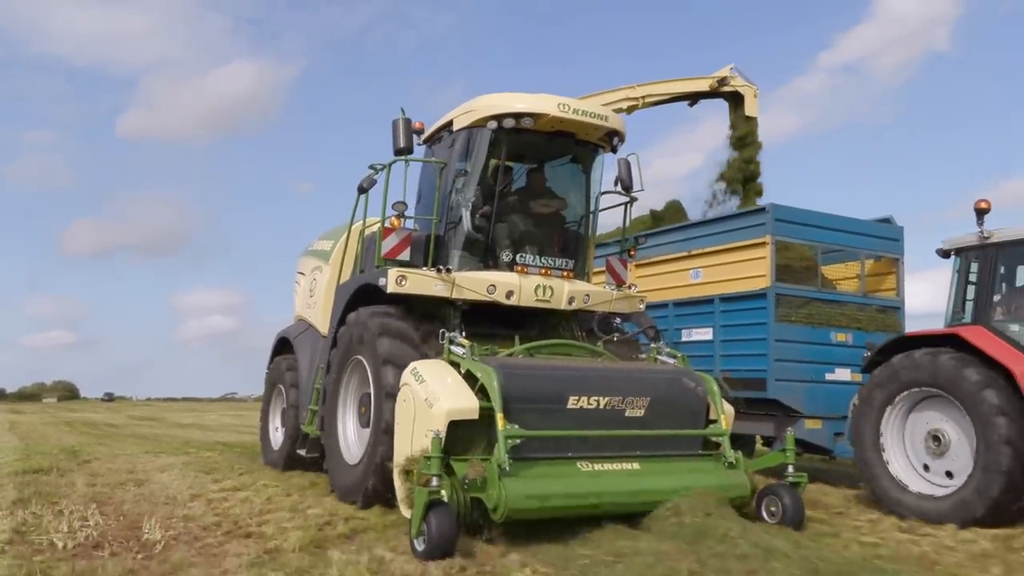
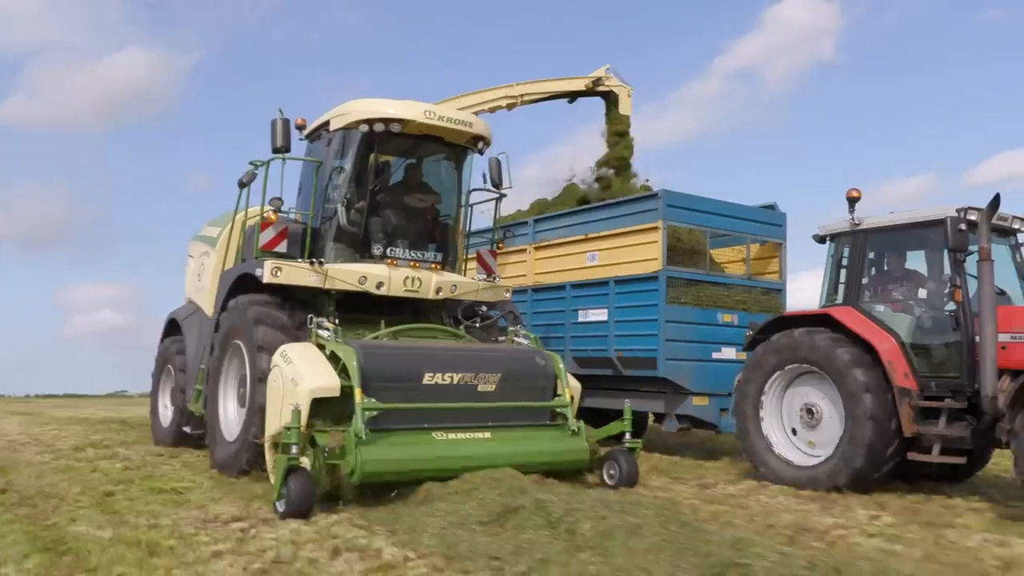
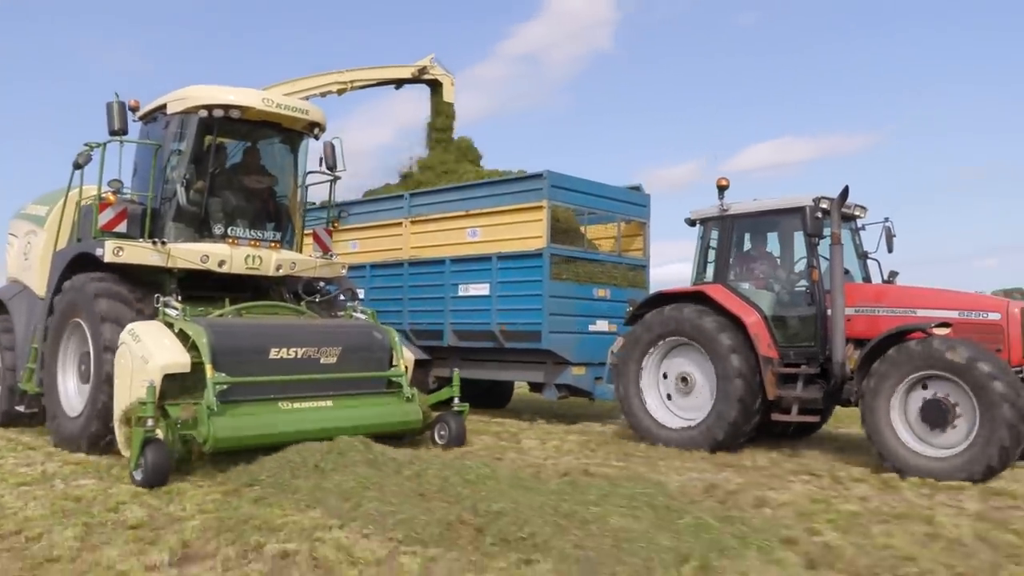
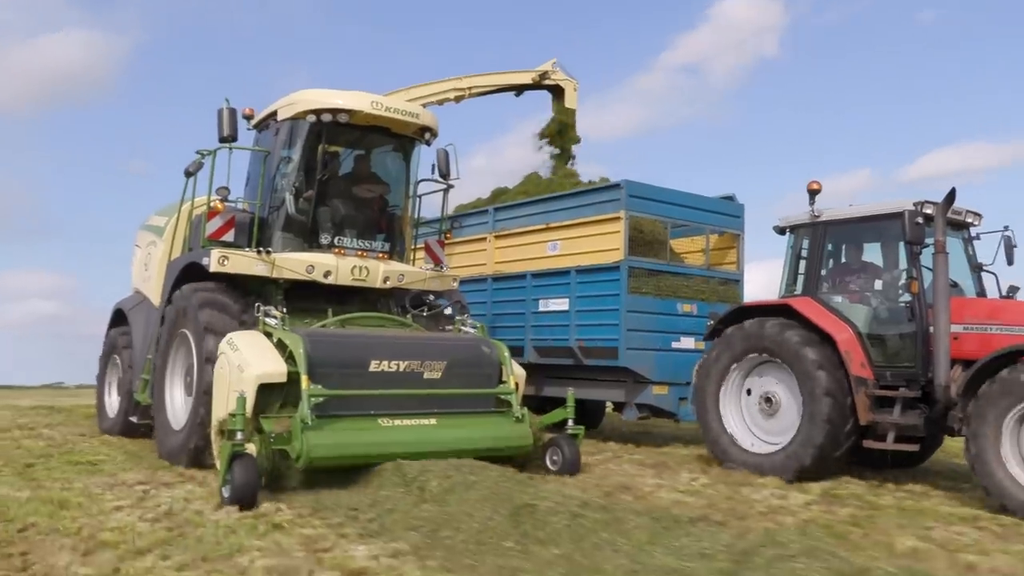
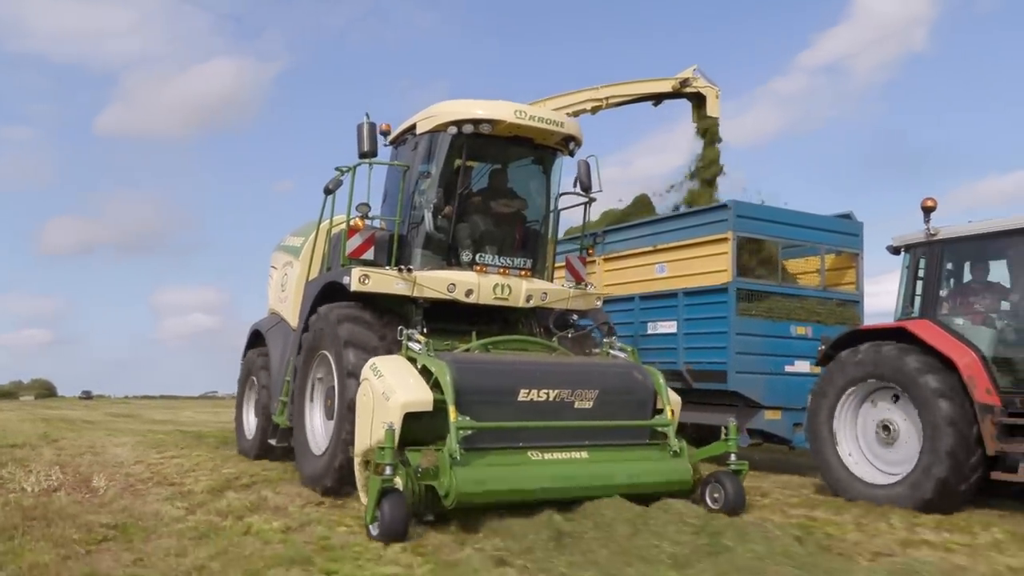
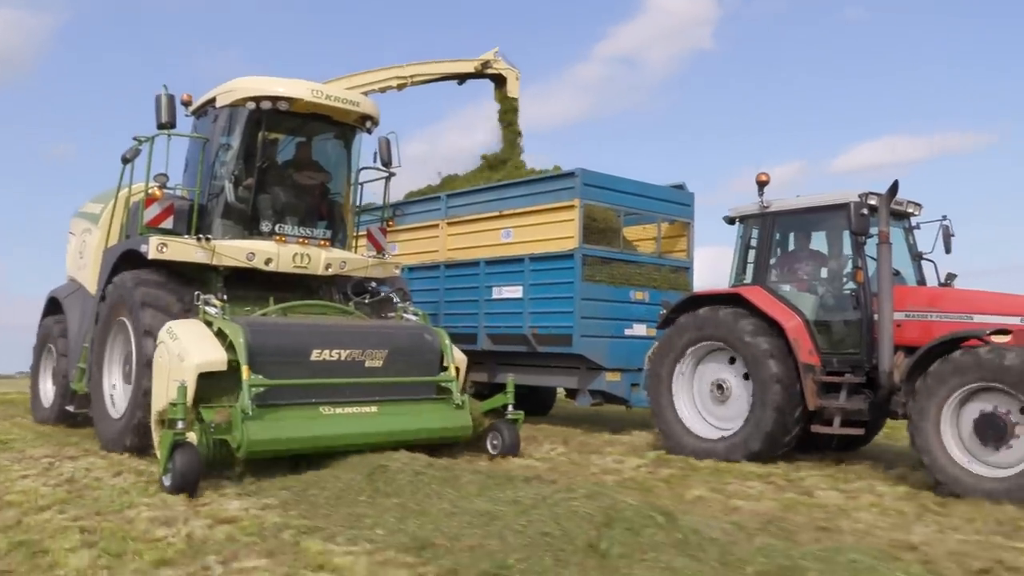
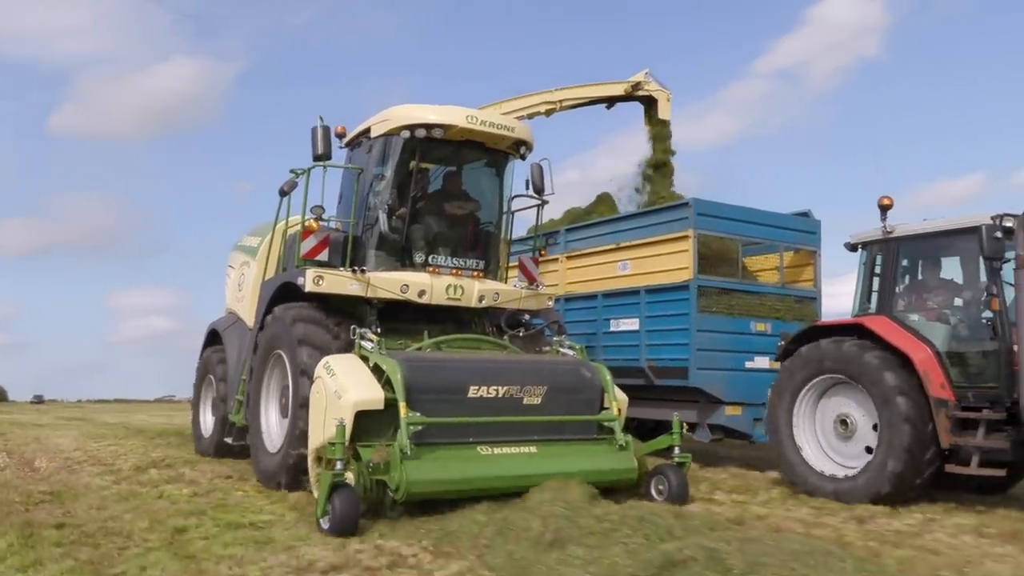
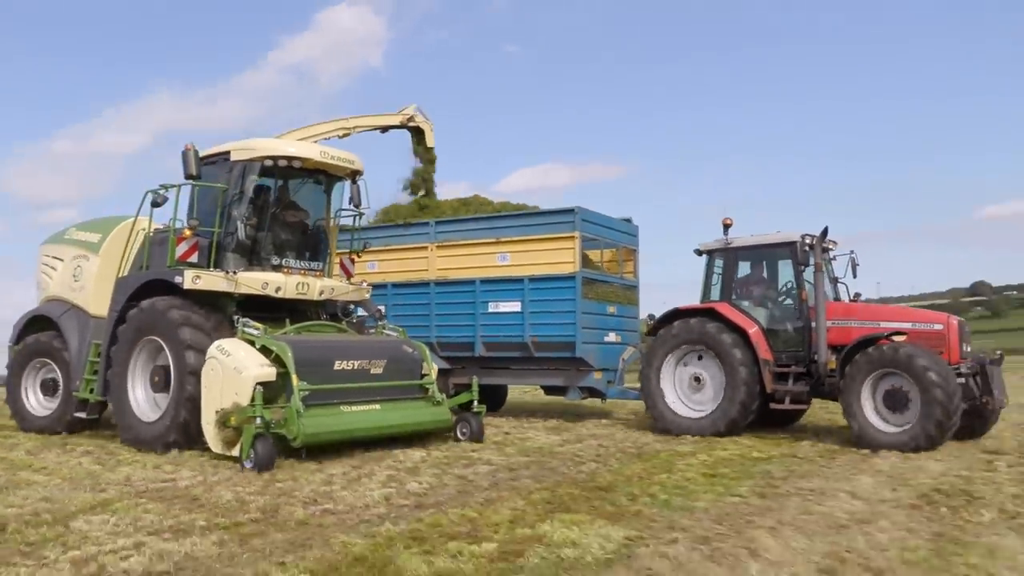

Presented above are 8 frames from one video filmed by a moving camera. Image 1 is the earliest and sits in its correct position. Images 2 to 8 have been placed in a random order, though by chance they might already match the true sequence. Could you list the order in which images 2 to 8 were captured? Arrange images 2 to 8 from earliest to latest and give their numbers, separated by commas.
5, 7, 2, 4, 6, 3, 8
